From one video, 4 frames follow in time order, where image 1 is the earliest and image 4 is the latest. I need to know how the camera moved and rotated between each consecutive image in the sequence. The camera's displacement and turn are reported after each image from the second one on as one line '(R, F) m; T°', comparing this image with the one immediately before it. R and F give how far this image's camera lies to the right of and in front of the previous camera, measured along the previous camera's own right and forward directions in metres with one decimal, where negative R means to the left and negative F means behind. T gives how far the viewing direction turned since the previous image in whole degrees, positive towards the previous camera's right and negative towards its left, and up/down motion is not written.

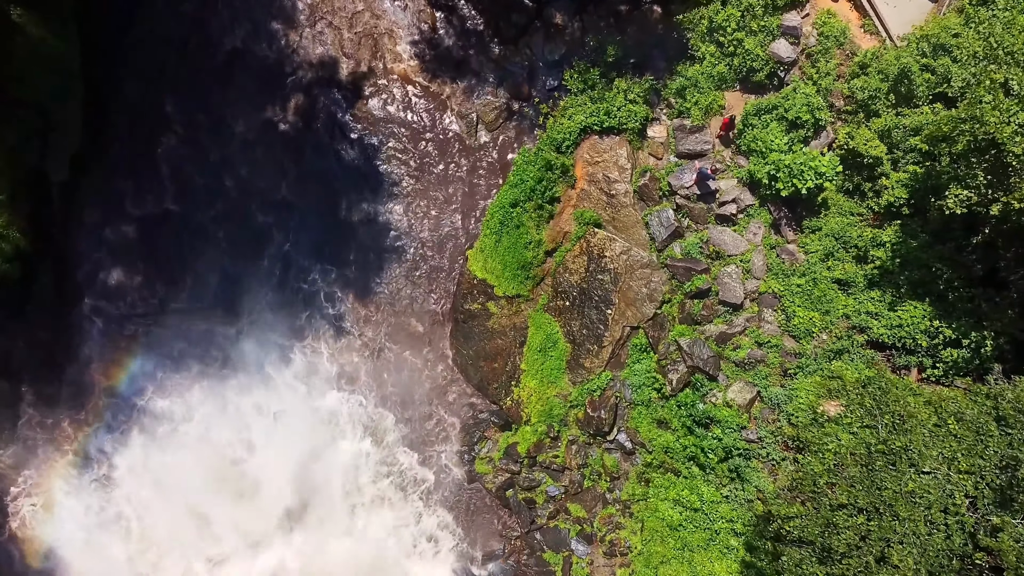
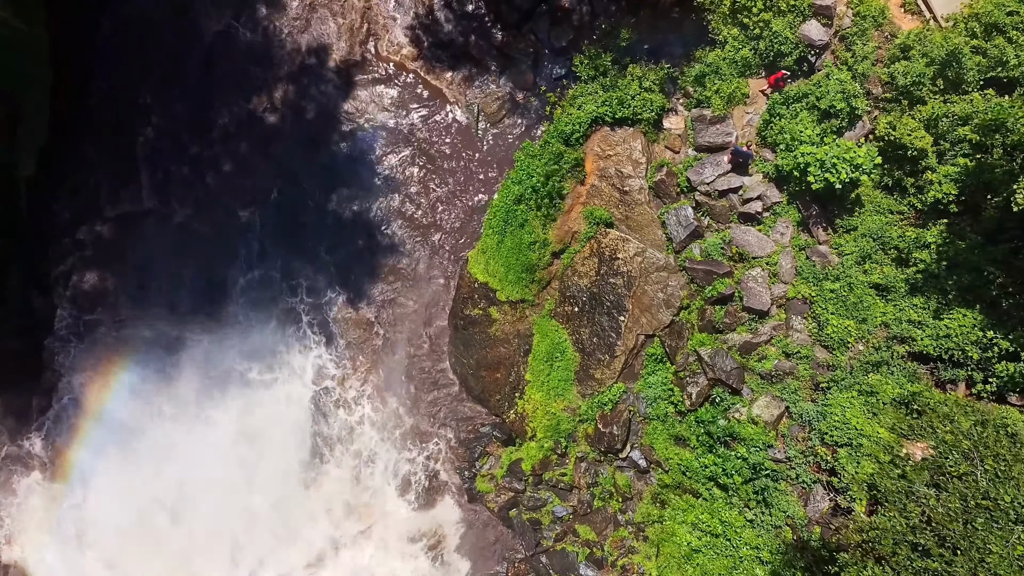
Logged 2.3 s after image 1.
(-0.1, +1.2) m; 0°
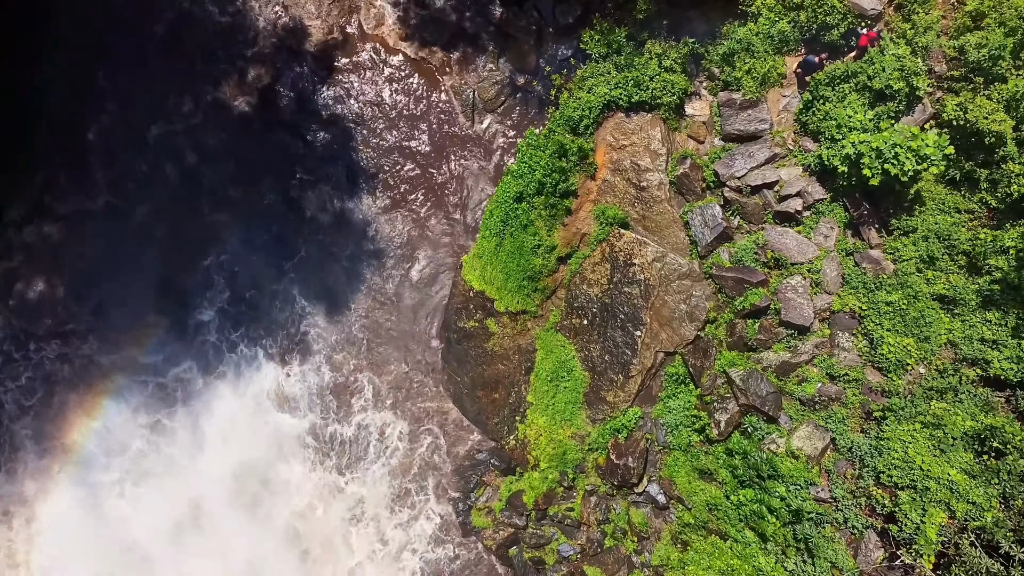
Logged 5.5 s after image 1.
(0.0, +1.8) m; 0°
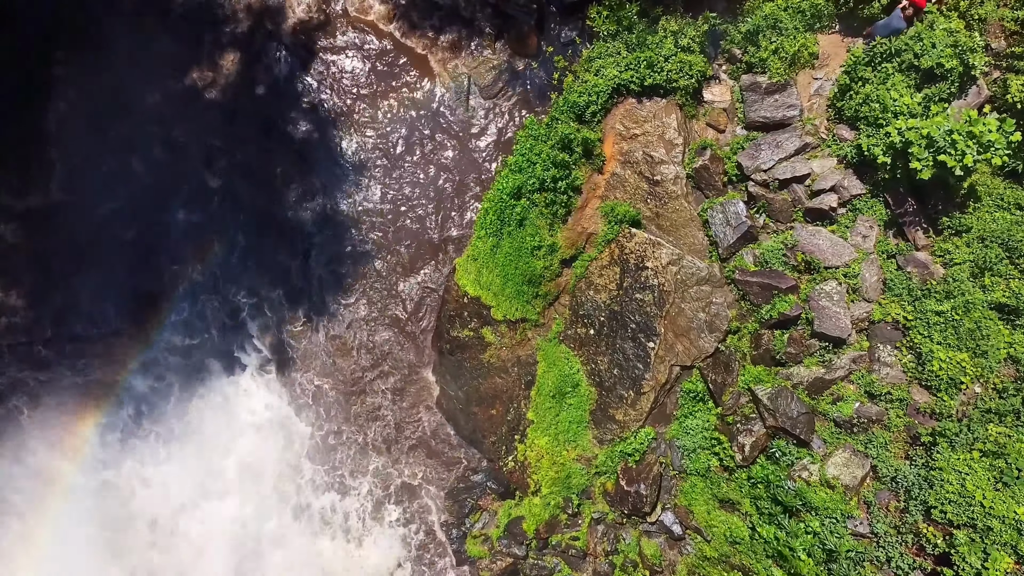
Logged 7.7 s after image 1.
(+0.1, +1.3) m; 0°
